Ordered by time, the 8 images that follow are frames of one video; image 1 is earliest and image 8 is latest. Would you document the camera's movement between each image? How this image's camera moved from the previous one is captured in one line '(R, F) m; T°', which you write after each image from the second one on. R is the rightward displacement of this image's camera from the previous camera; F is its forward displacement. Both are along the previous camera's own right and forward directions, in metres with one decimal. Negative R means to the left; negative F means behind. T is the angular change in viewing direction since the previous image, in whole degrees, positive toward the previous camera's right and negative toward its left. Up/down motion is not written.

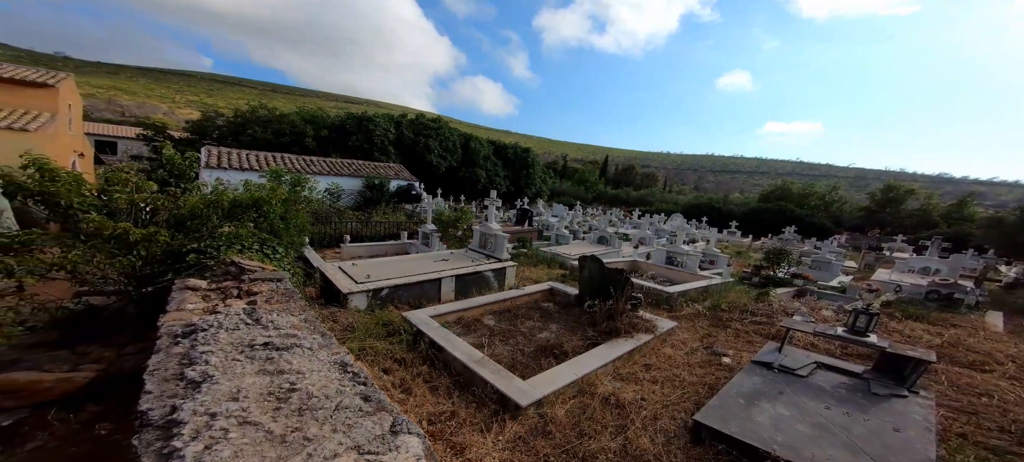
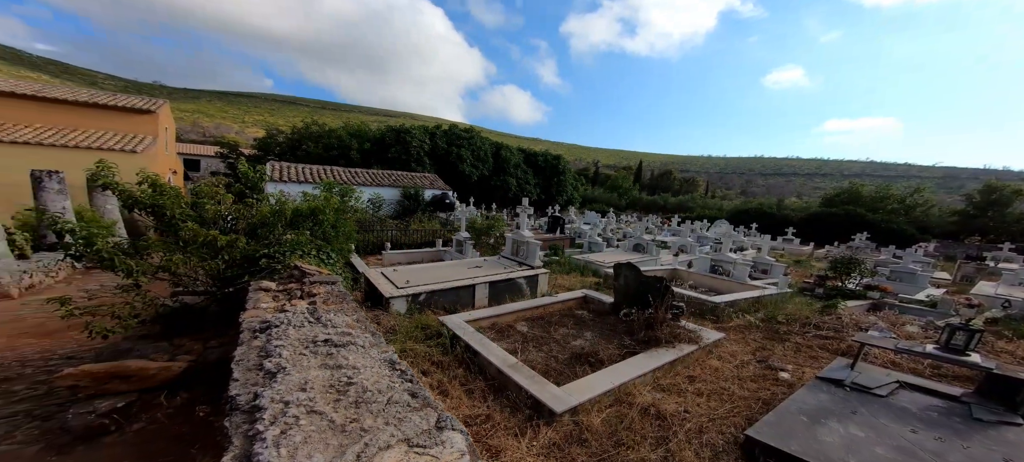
(0.0, 0.0) m; -5°
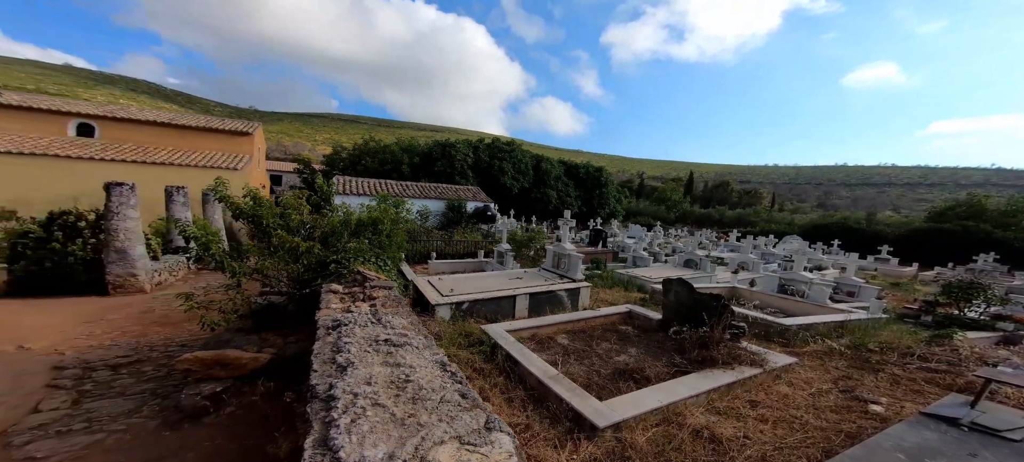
(0.0, -0.1) m; -7°
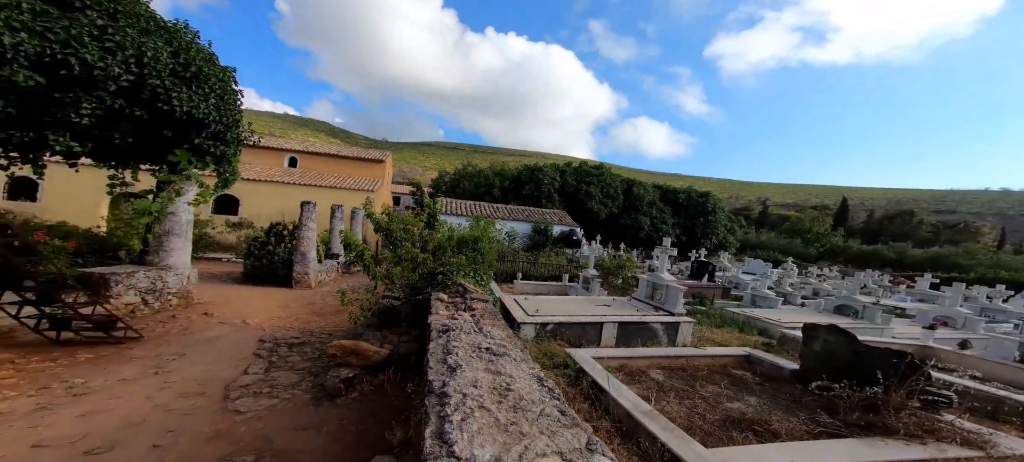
(-0.1, 0.0) m; -14°
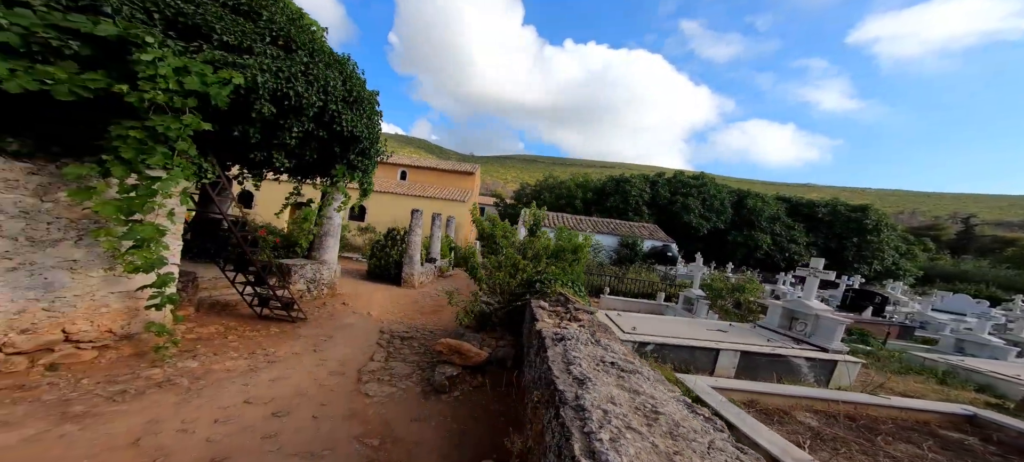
(-0.2, 0.0) m; -13°
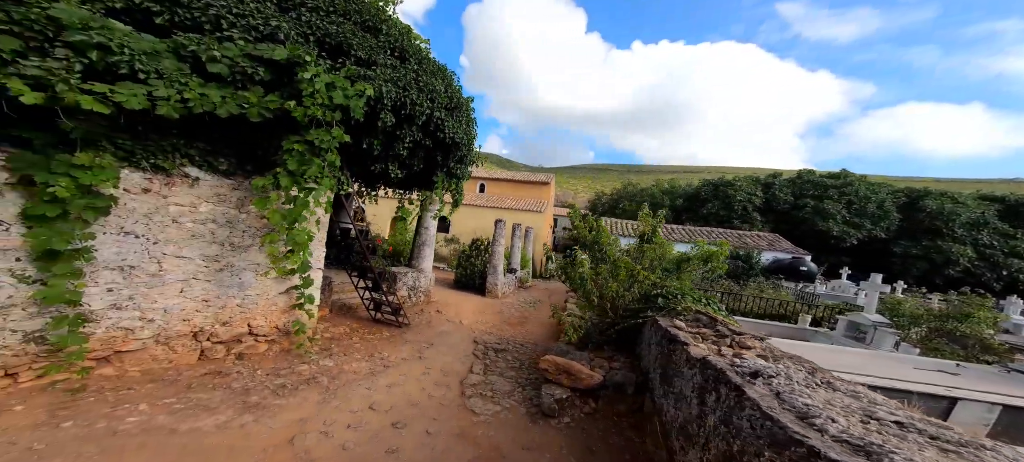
(-0.4, +0.3) m; -11°
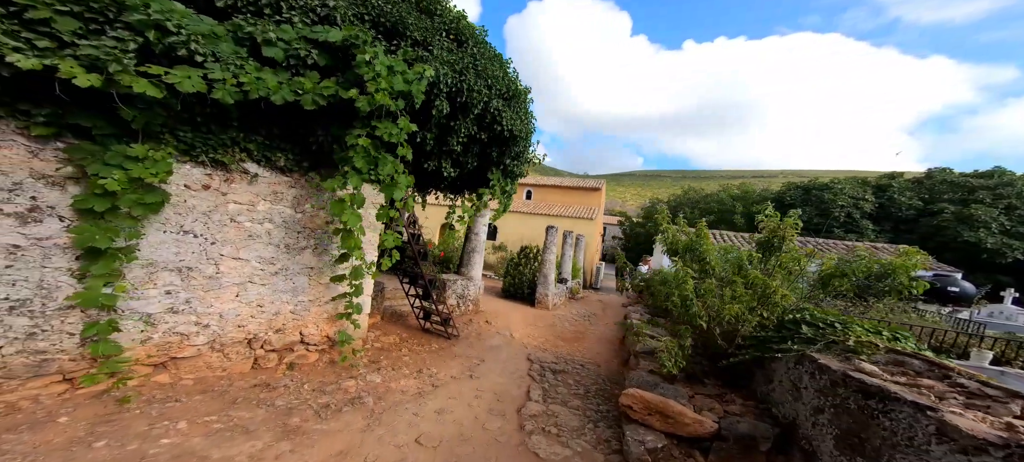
(-0.3, +0.6) m; -7°
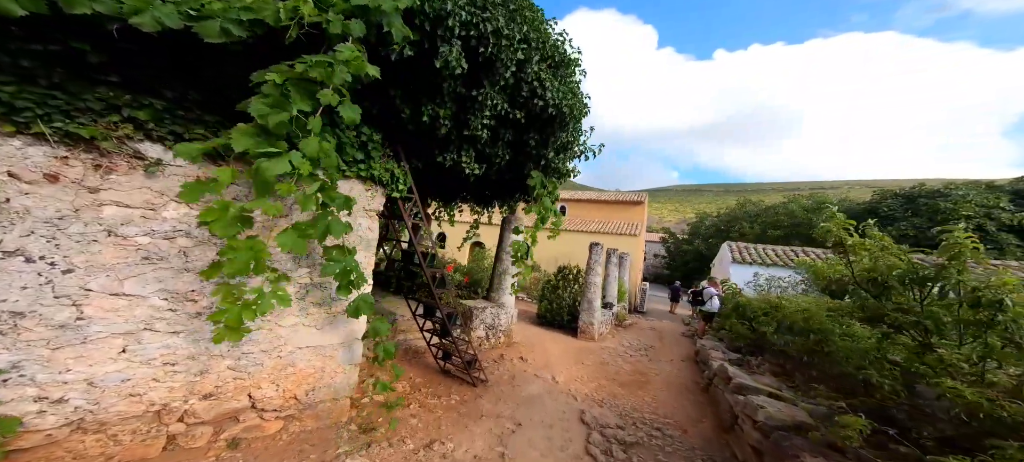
(-0.1, +1.4) m; -5°
